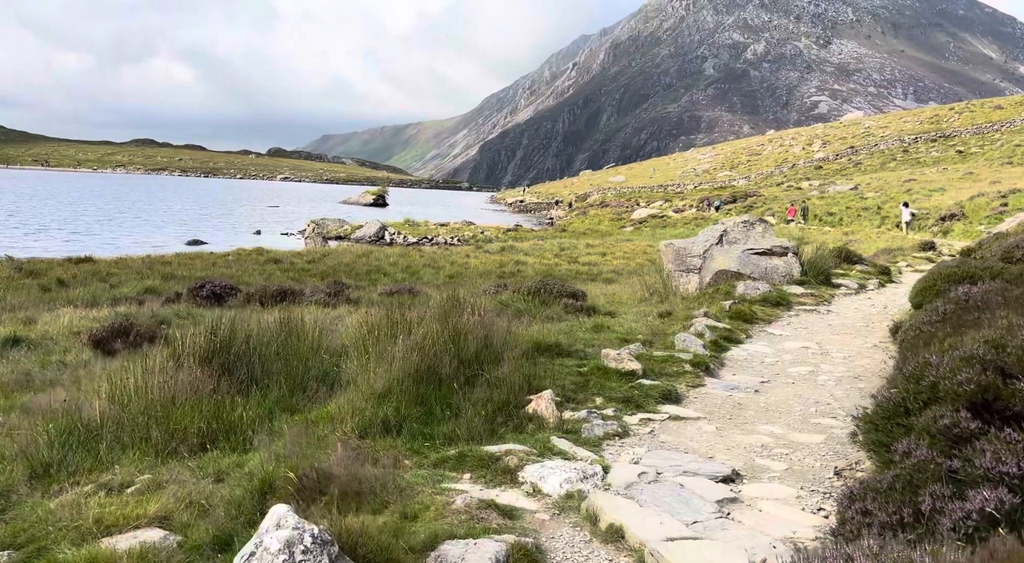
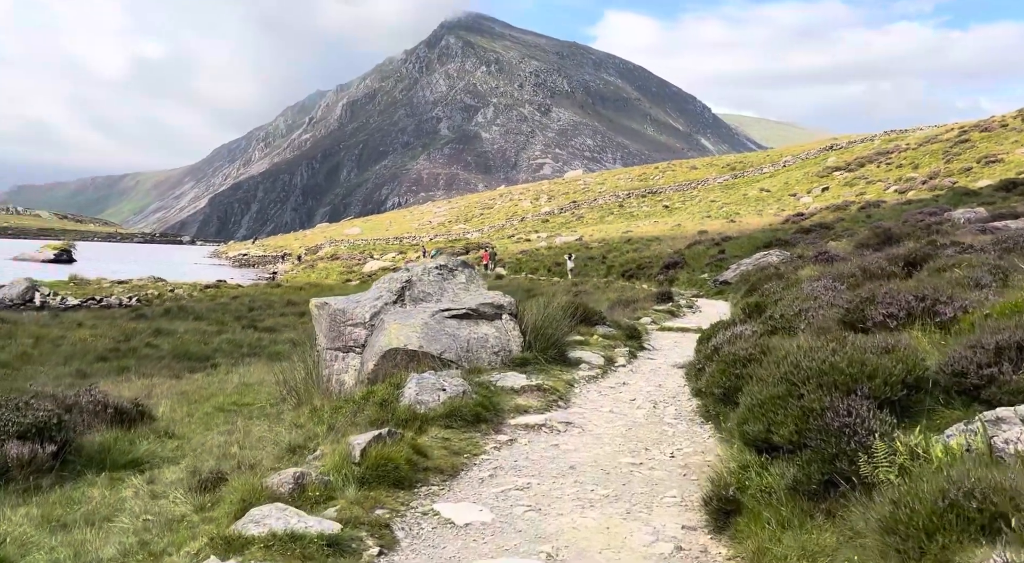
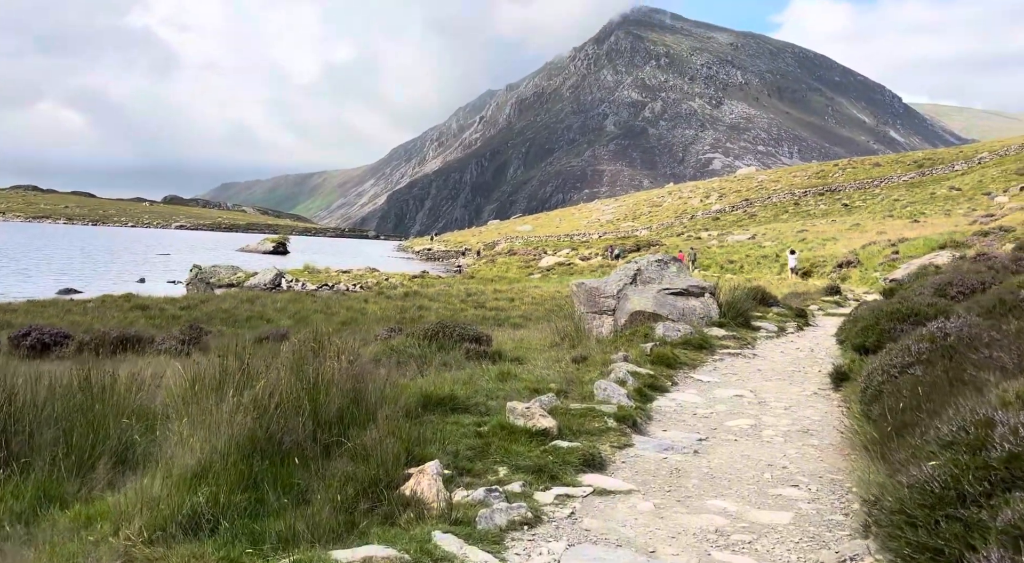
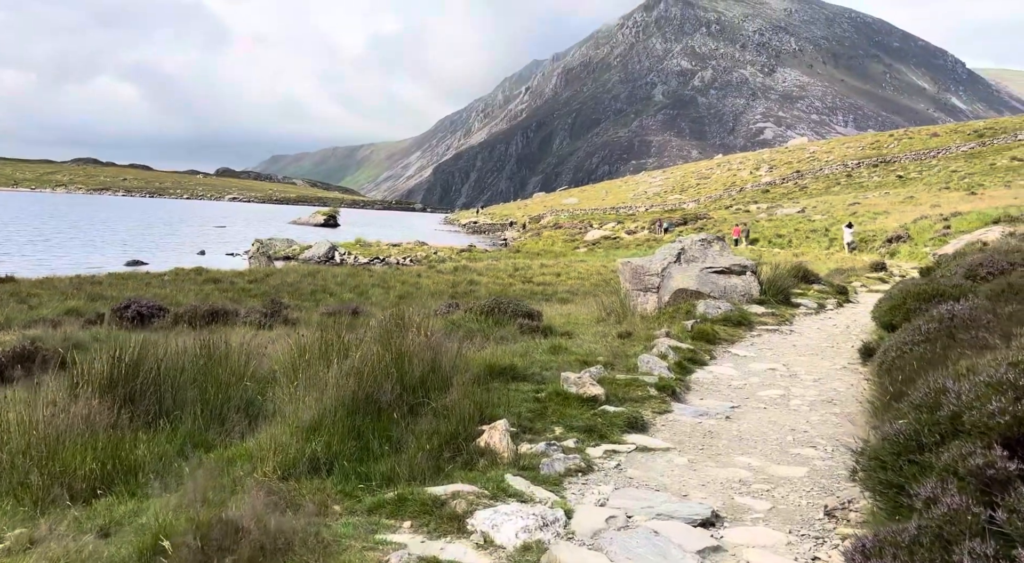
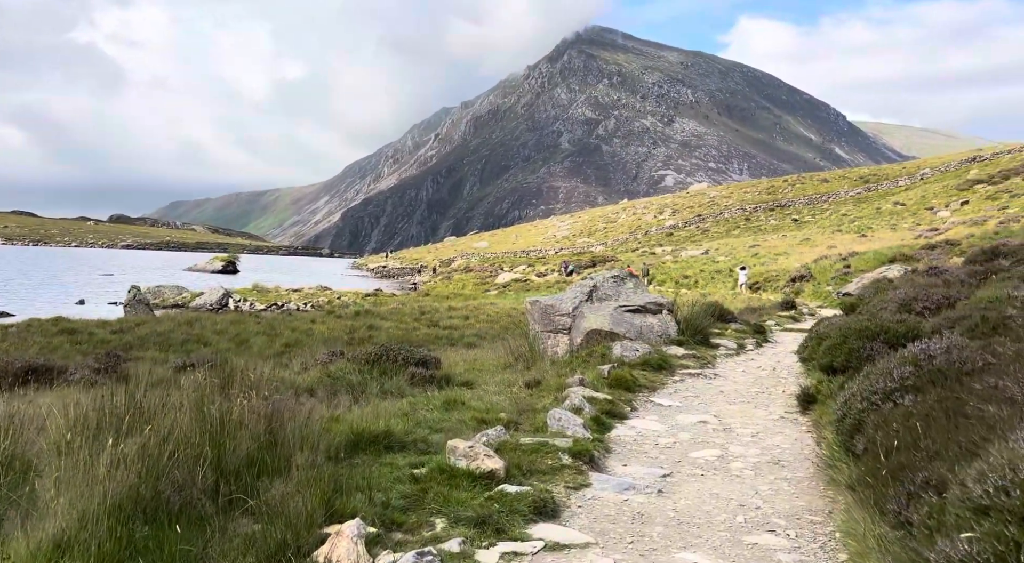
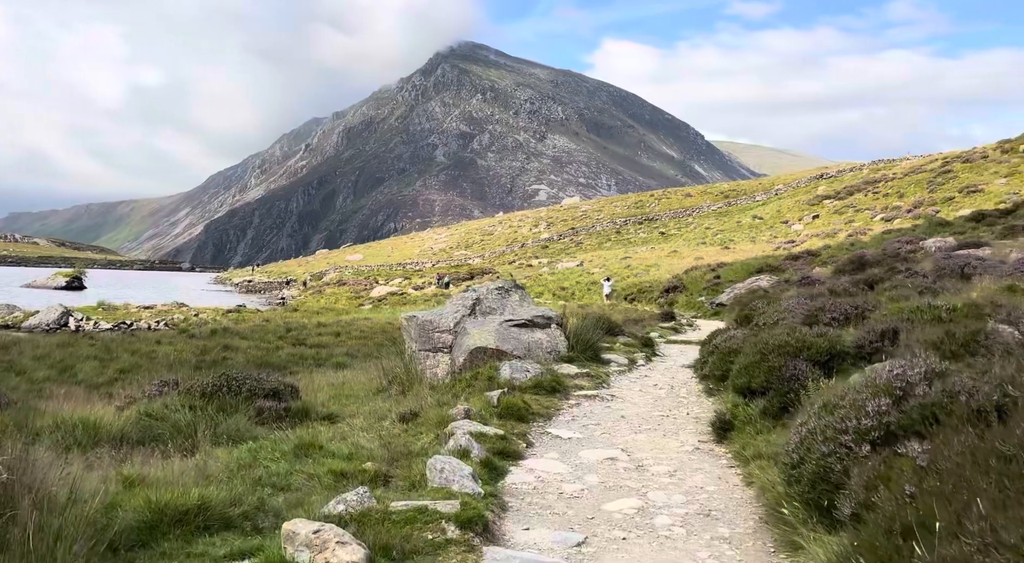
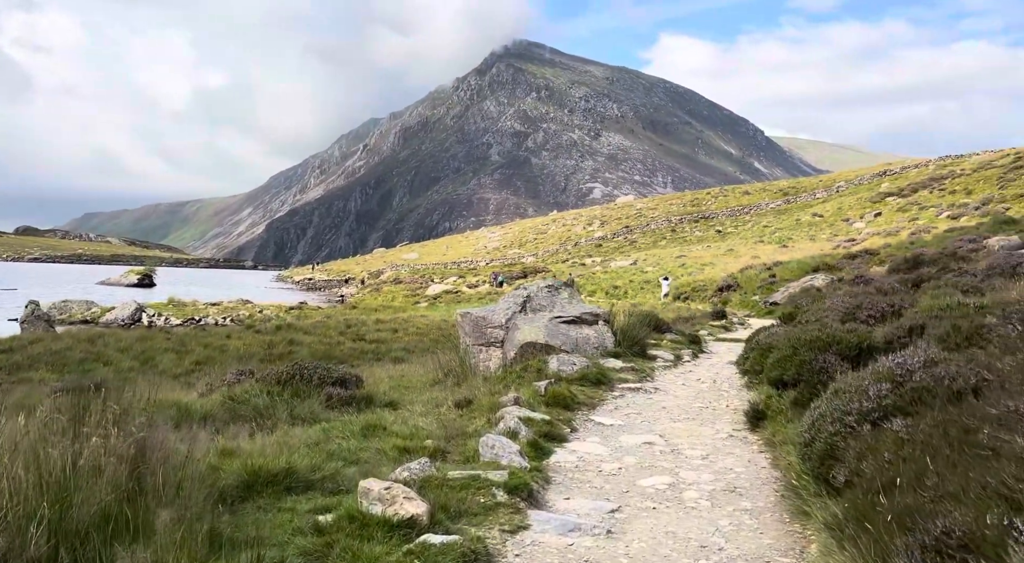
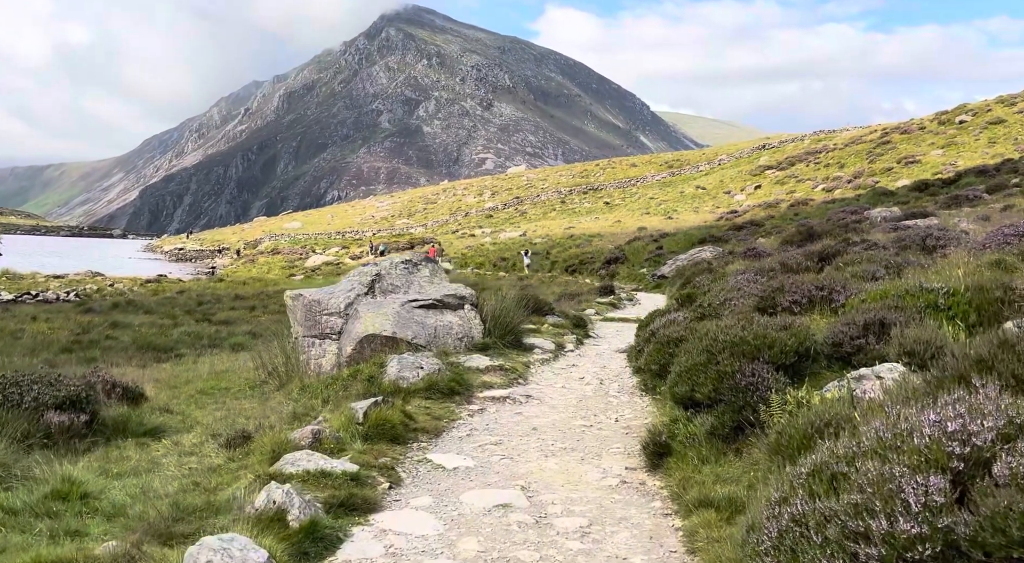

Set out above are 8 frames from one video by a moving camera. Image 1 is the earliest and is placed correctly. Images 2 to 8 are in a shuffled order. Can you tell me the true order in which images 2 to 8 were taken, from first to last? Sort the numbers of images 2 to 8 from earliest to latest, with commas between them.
4, 3, 5, 7, 6, 8, 2
